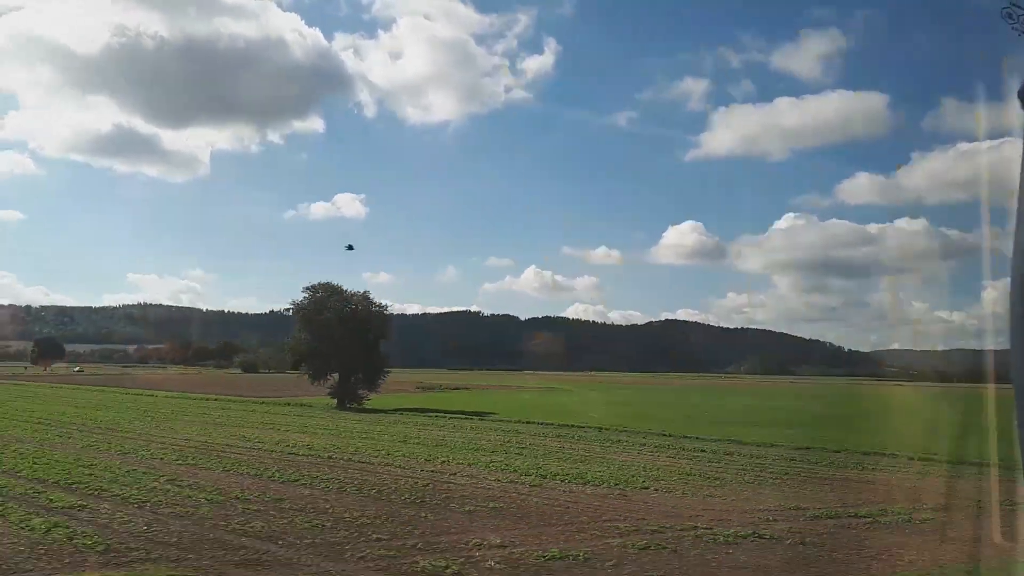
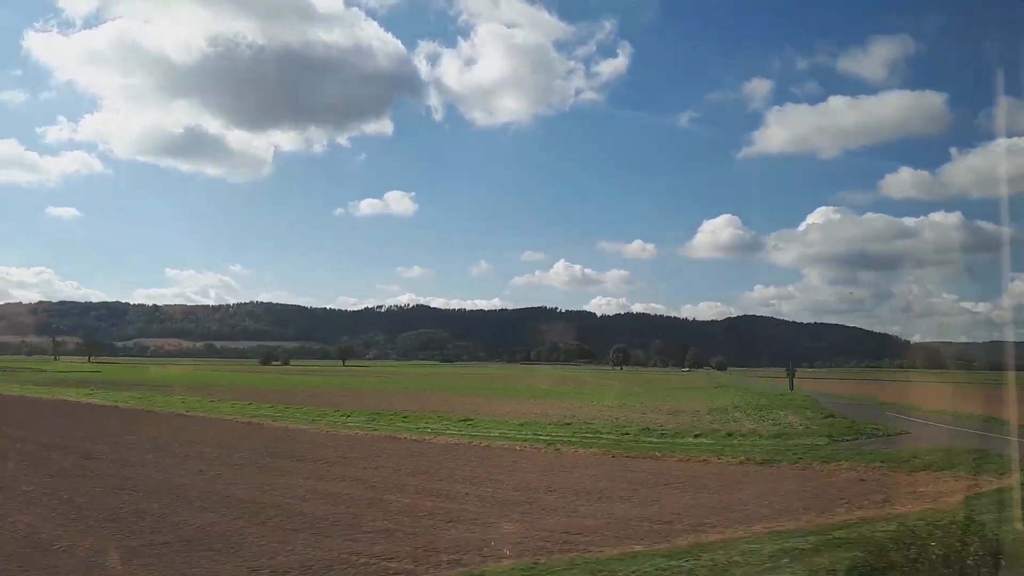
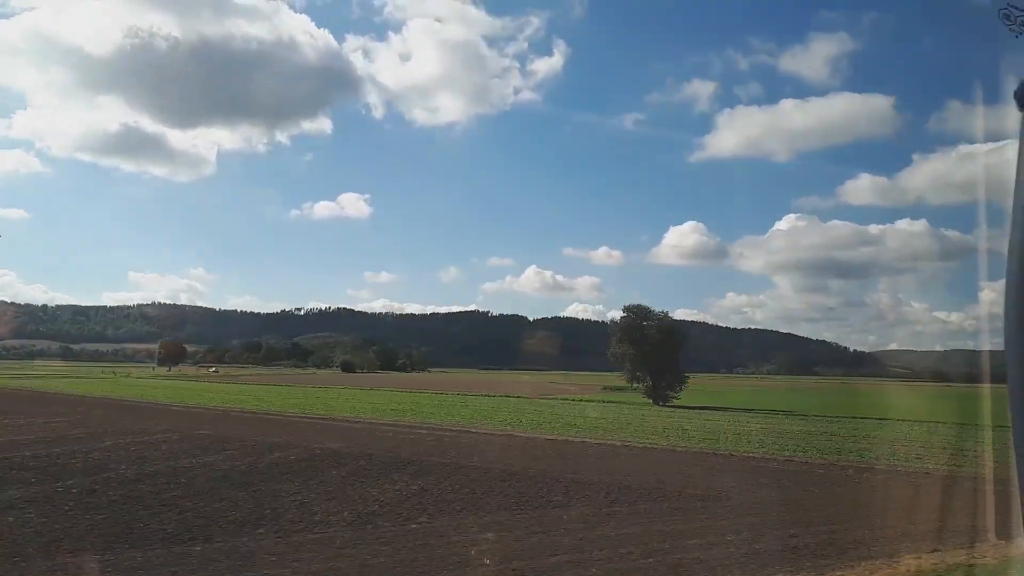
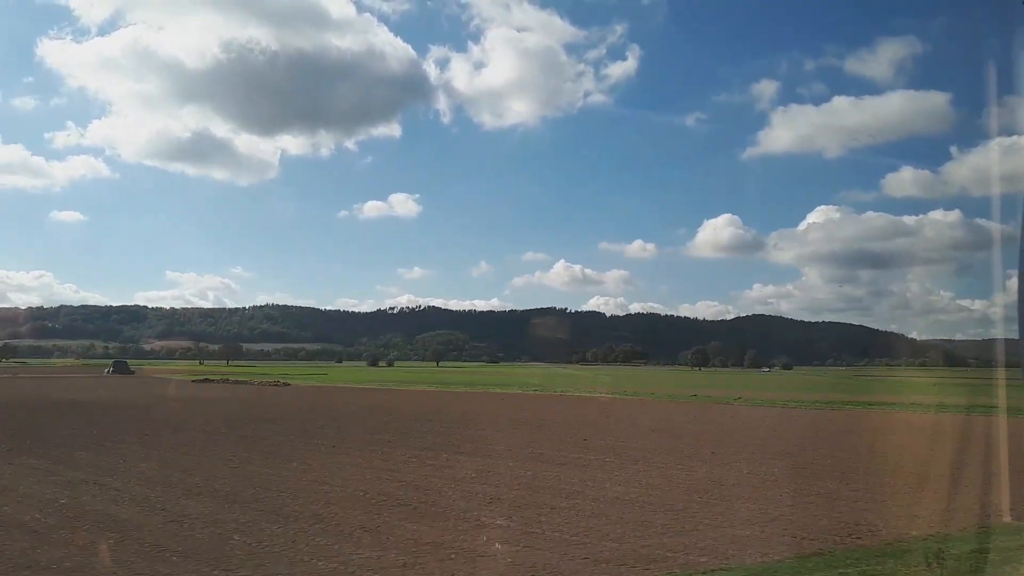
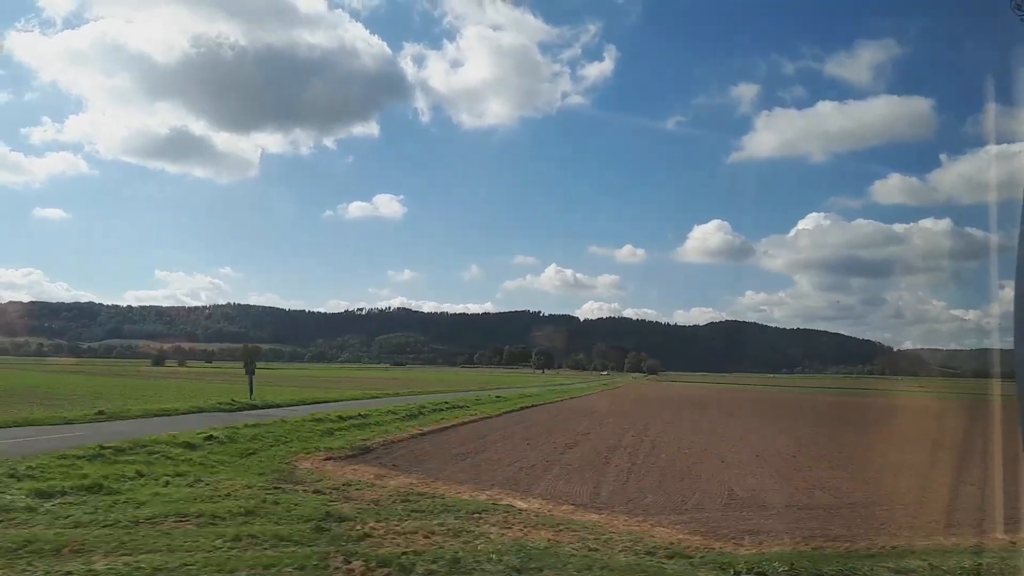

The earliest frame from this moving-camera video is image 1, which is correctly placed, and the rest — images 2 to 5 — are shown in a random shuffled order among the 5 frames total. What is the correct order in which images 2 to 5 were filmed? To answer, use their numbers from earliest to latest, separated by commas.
3, 5, 2, 4
